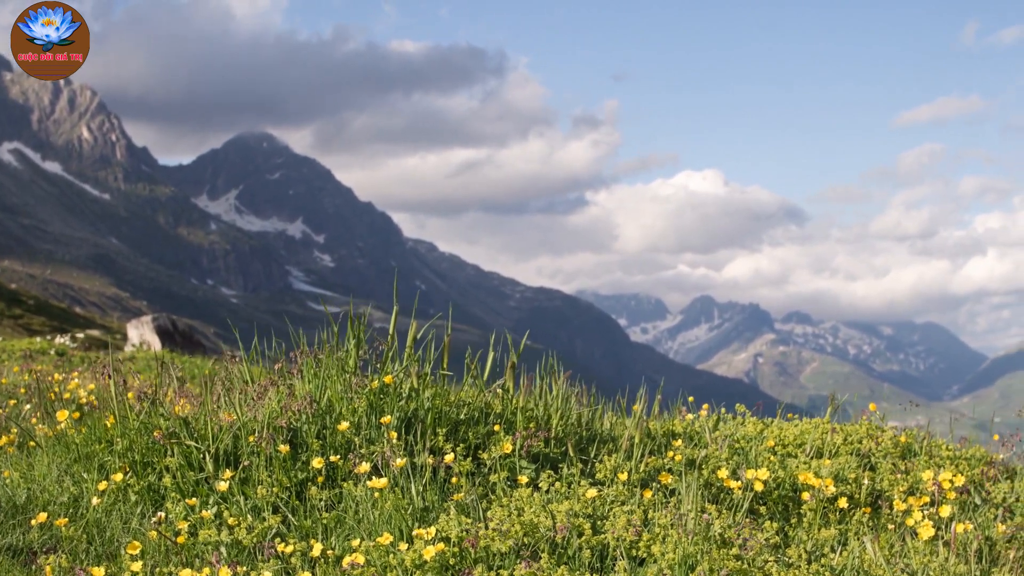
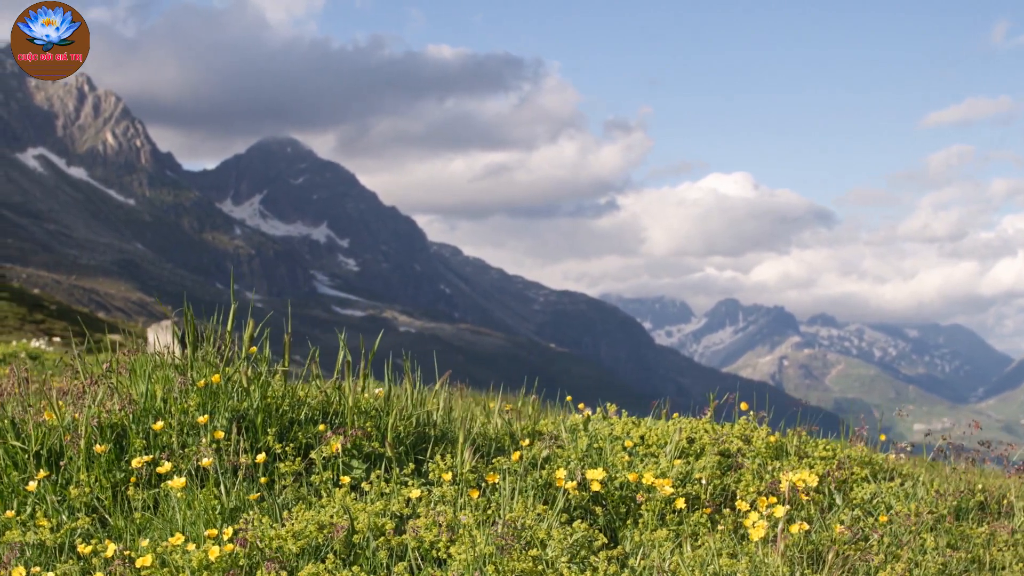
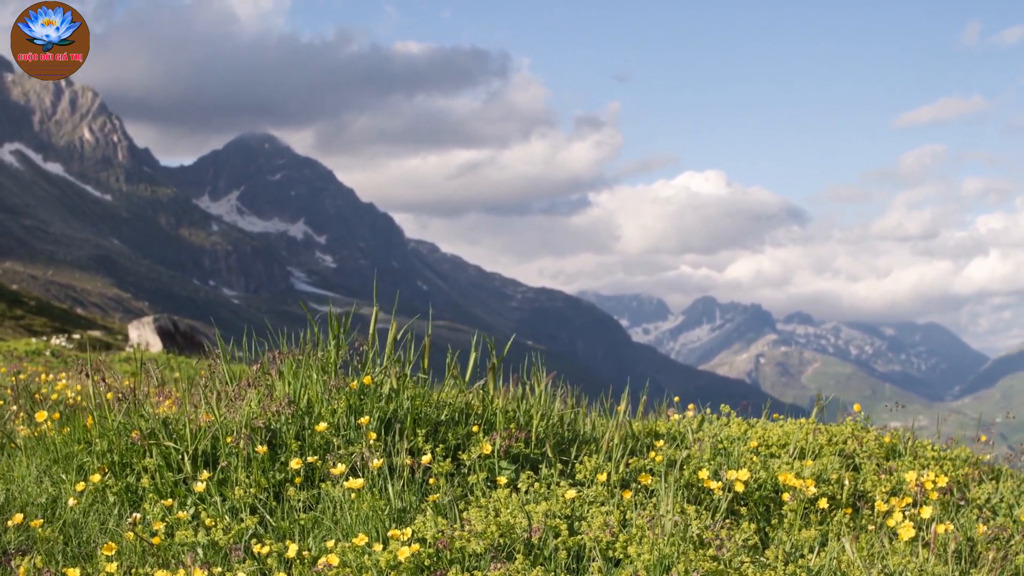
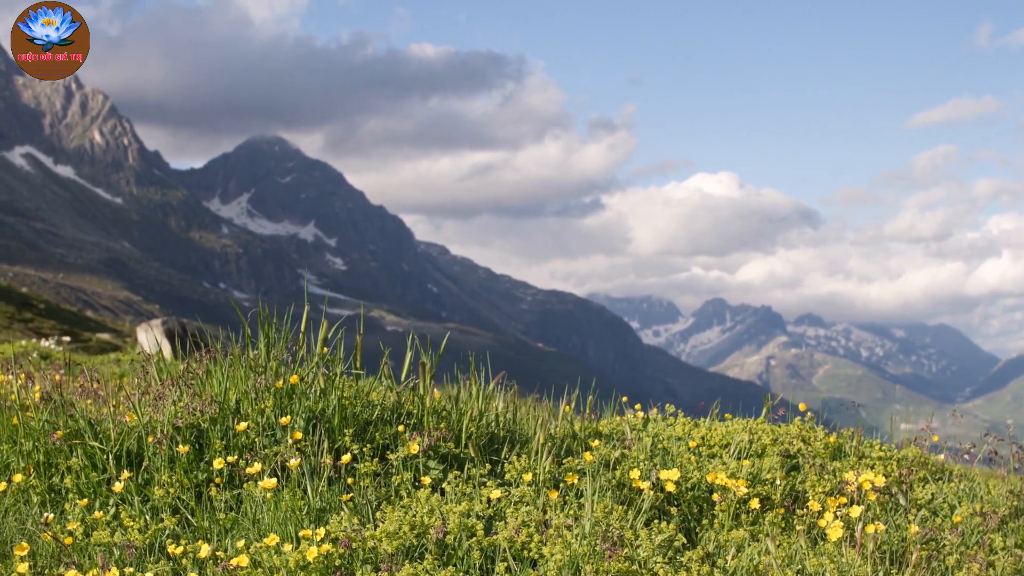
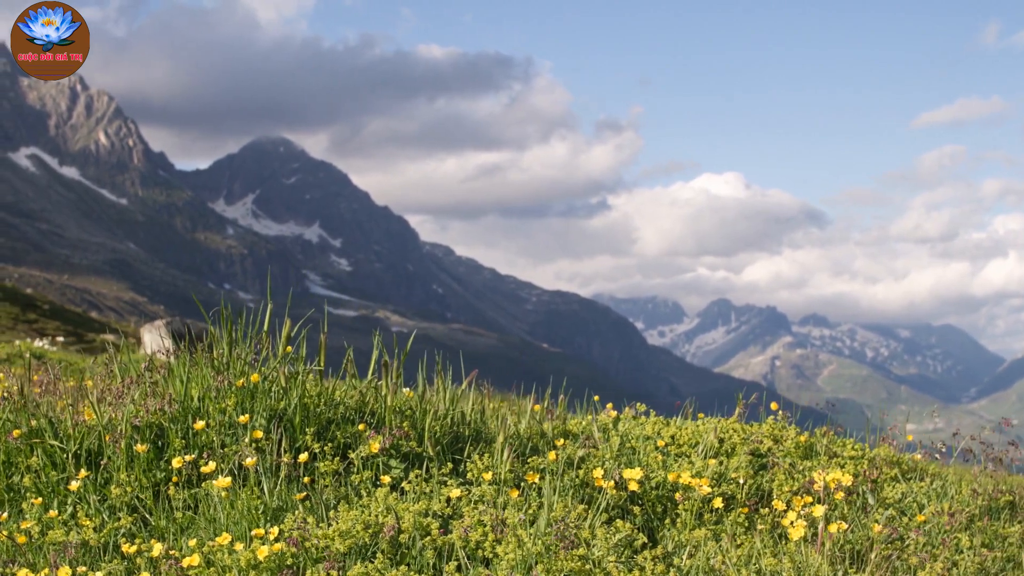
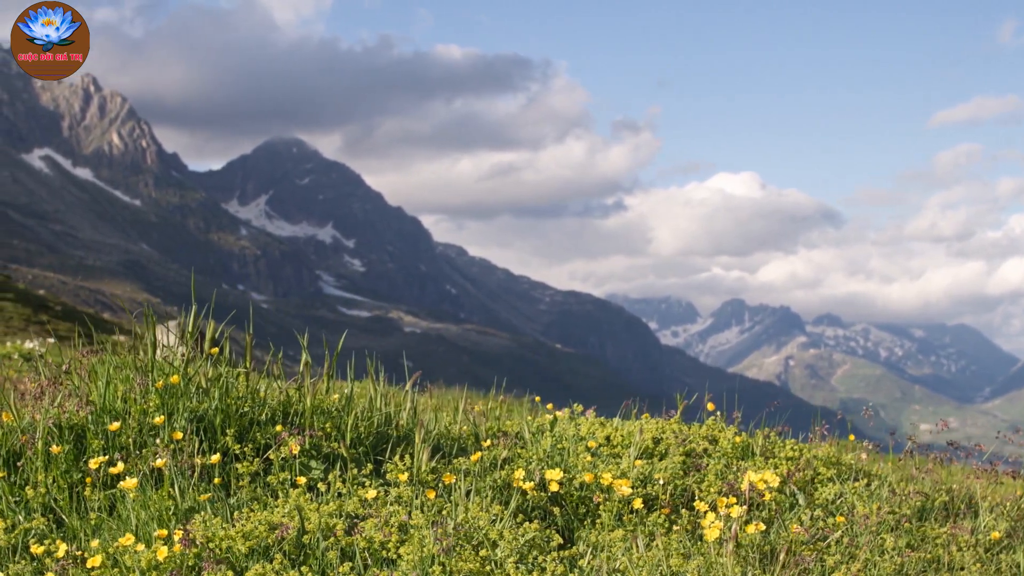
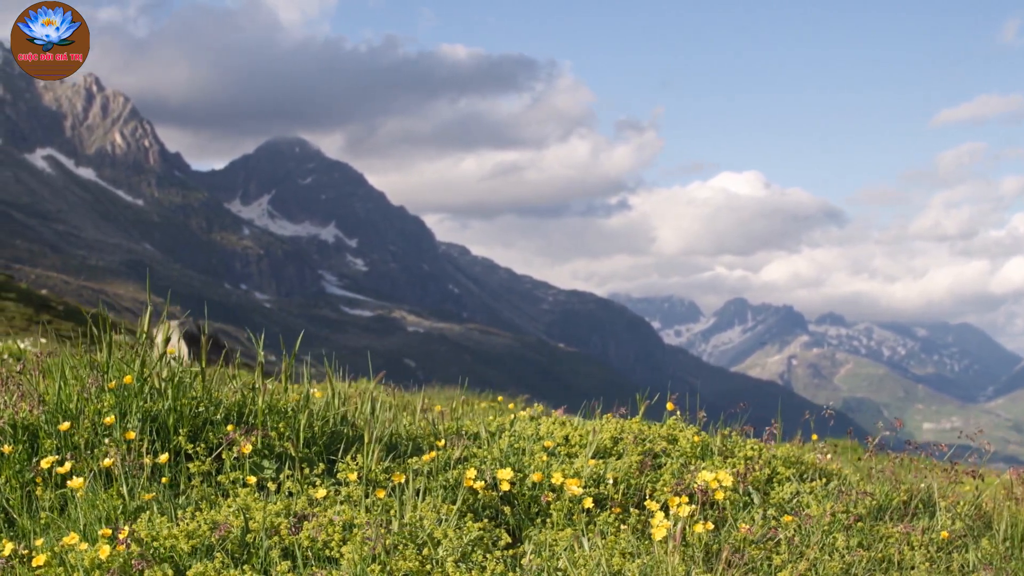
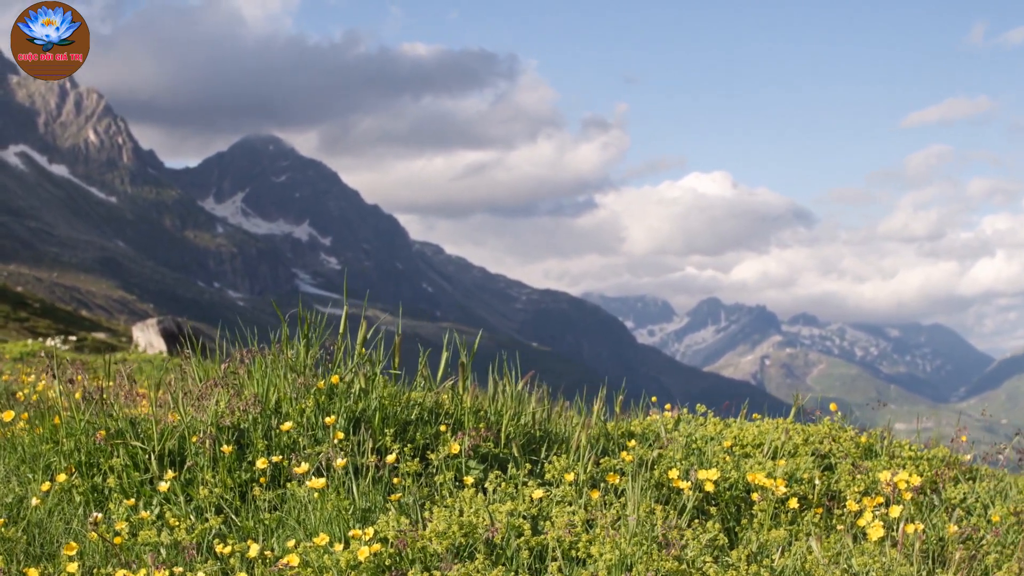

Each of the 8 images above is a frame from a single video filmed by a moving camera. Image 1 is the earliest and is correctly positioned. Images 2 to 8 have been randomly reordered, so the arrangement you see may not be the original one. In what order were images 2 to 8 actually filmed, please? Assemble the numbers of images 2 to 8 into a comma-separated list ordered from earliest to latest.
3, 8, 4, 5, 2, 6, 7
